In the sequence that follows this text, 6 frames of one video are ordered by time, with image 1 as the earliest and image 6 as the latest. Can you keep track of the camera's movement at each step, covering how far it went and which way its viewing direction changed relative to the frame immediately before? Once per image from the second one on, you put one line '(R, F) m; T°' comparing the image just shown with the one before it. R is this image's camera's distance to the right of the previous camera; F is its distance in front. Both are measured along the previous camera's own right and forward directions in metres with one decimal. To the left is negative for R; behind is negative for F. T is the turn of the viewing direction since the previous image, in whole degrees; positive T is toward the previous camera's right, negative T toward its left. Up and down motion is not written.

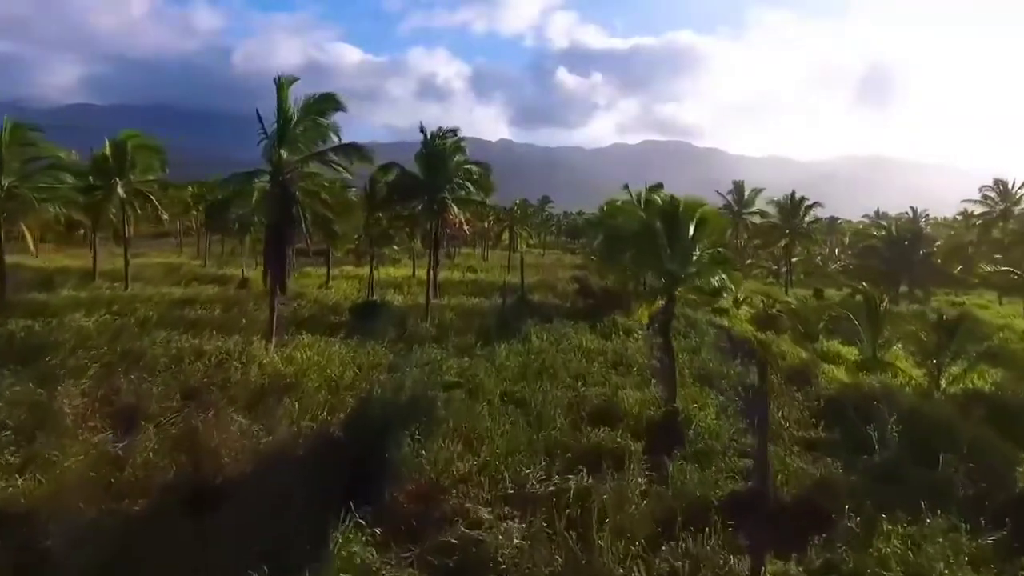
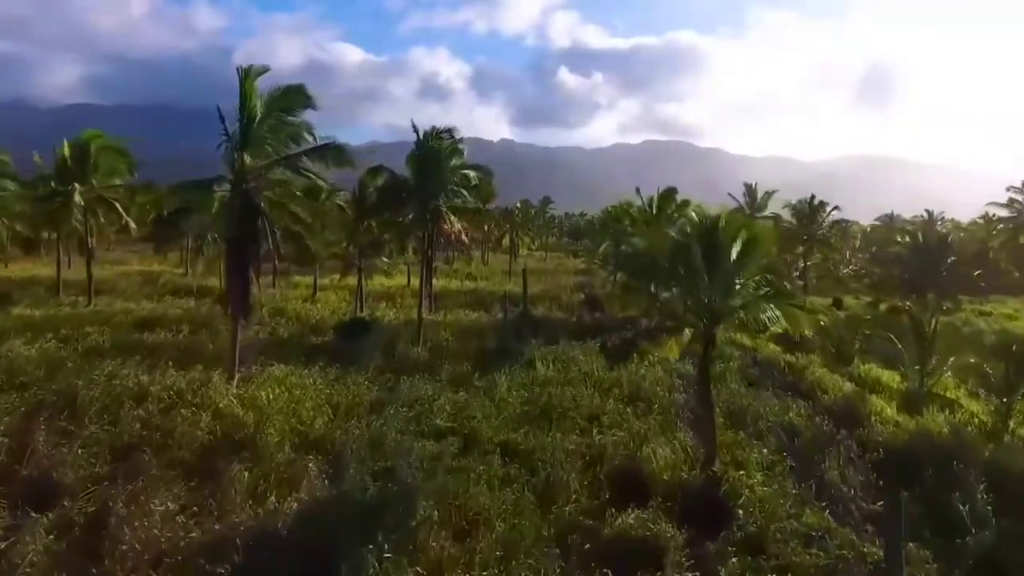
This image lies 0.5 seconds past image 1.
(0.0, +2.6) m; 0°
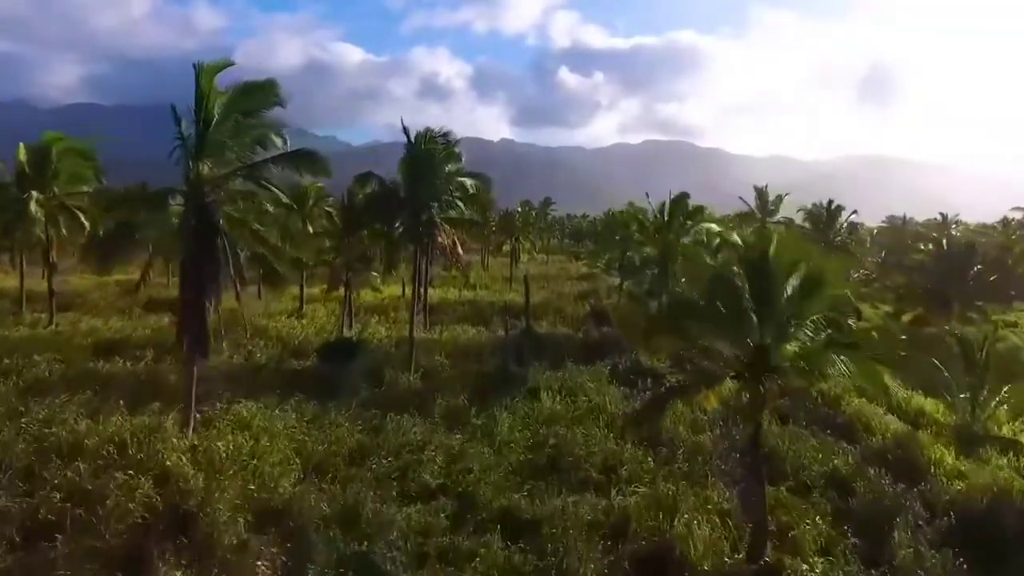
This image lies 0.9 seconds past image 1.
(0.0, +2.2) m; 0°
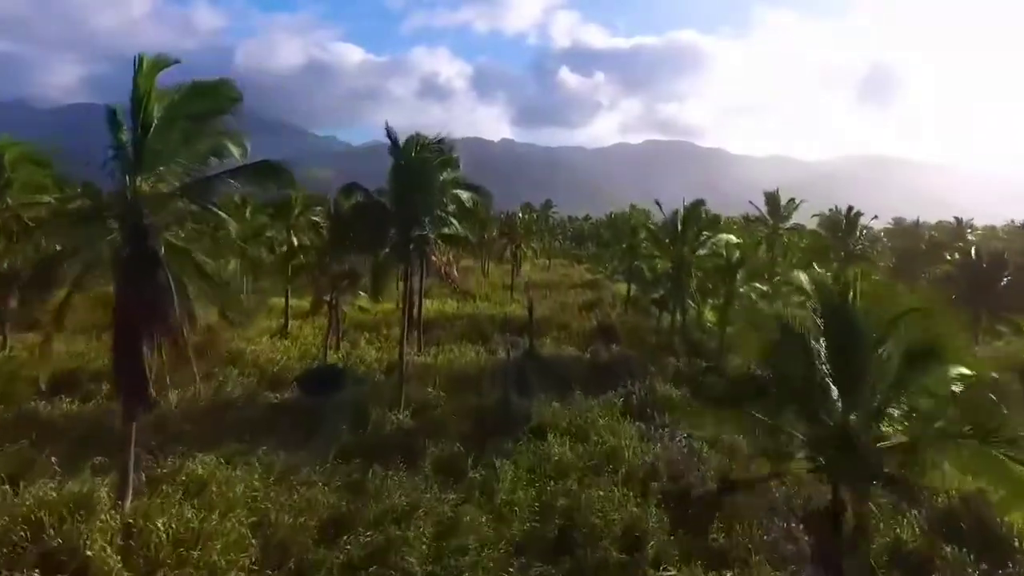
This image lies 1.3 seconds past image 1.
(0.0, +2.2) m; 0°
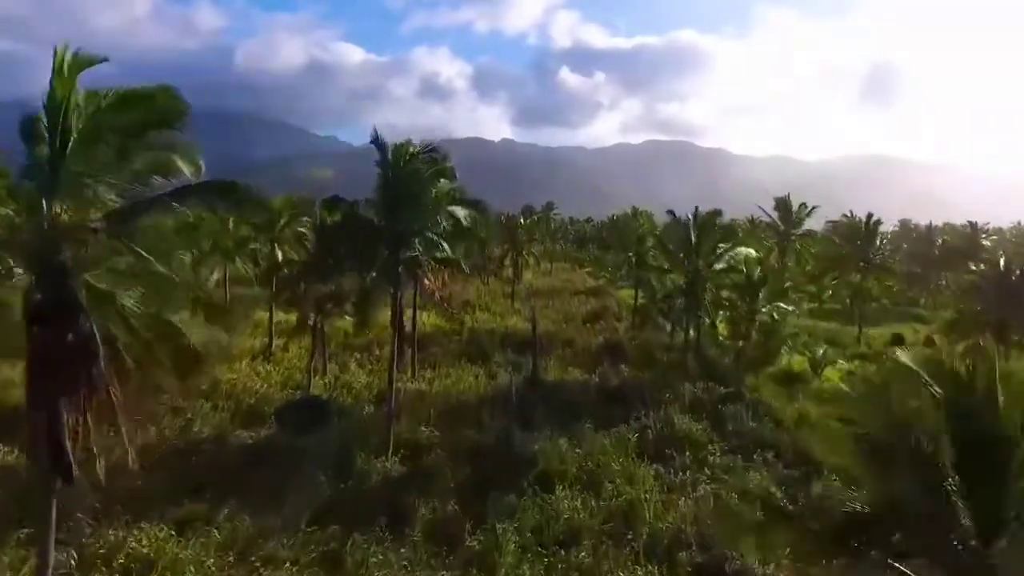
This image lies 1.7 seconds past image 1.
(-0.1, +2.0) m; 0°
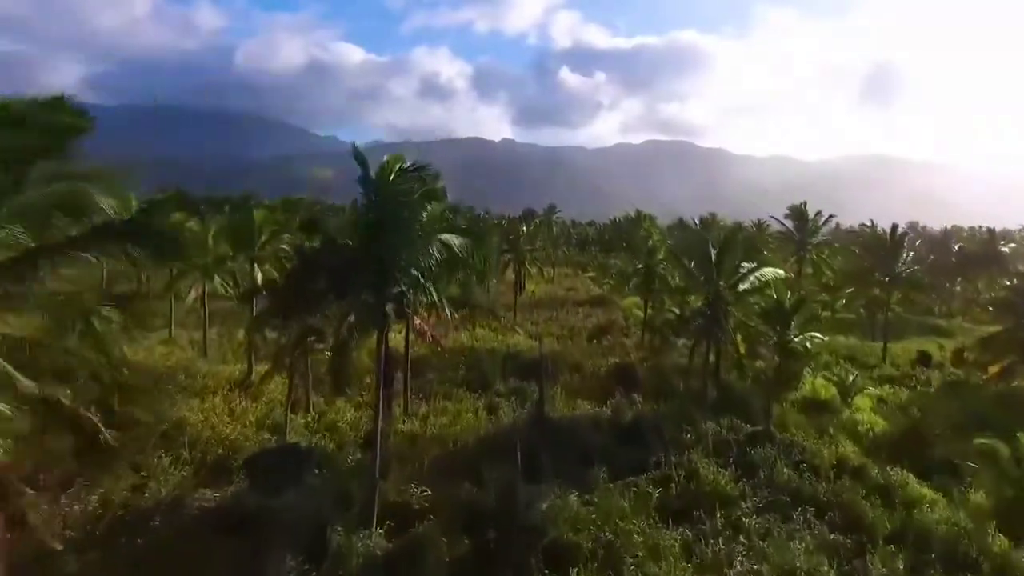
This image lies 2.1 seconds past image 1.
(-0.1, +2.3) m; 0°
